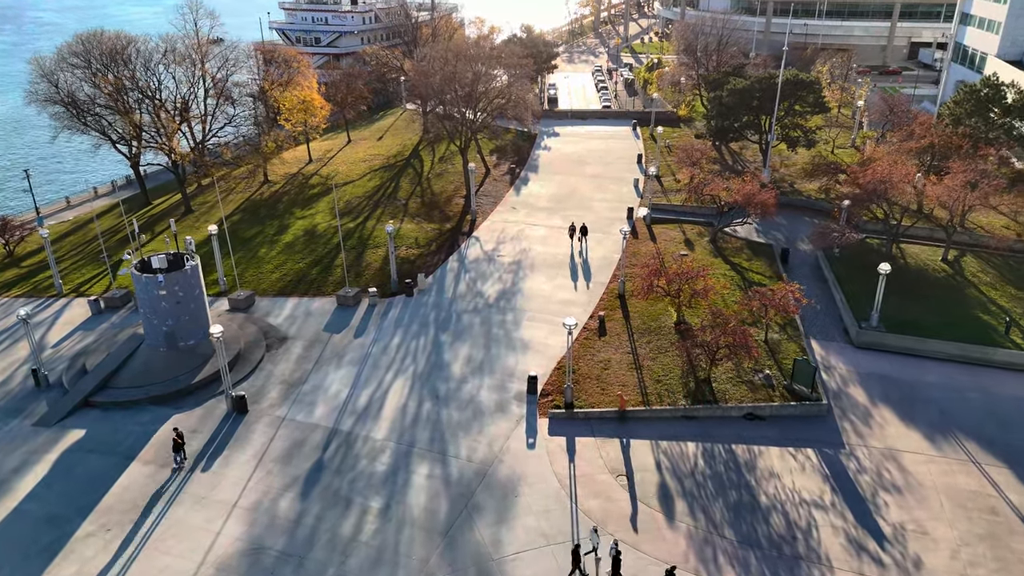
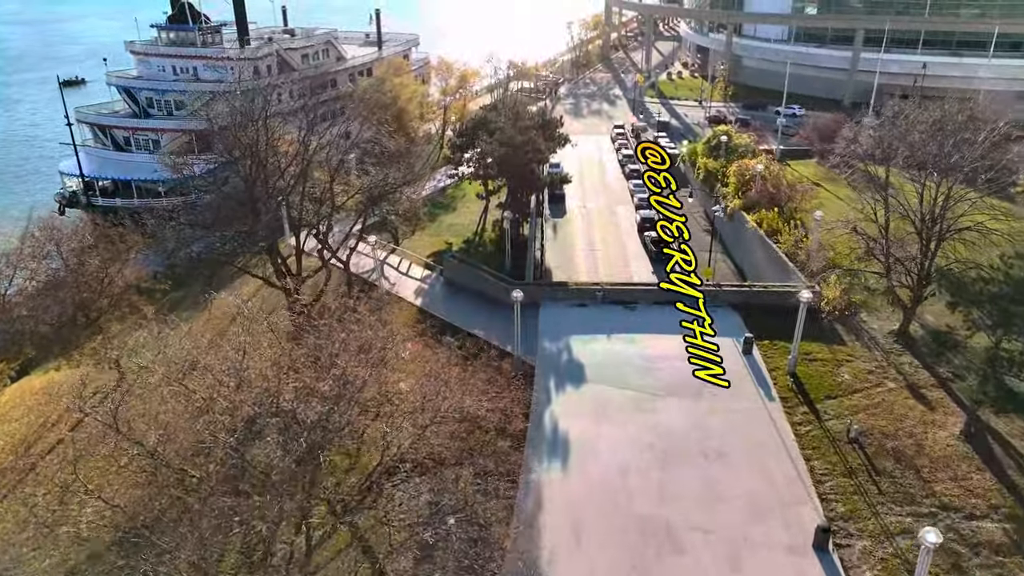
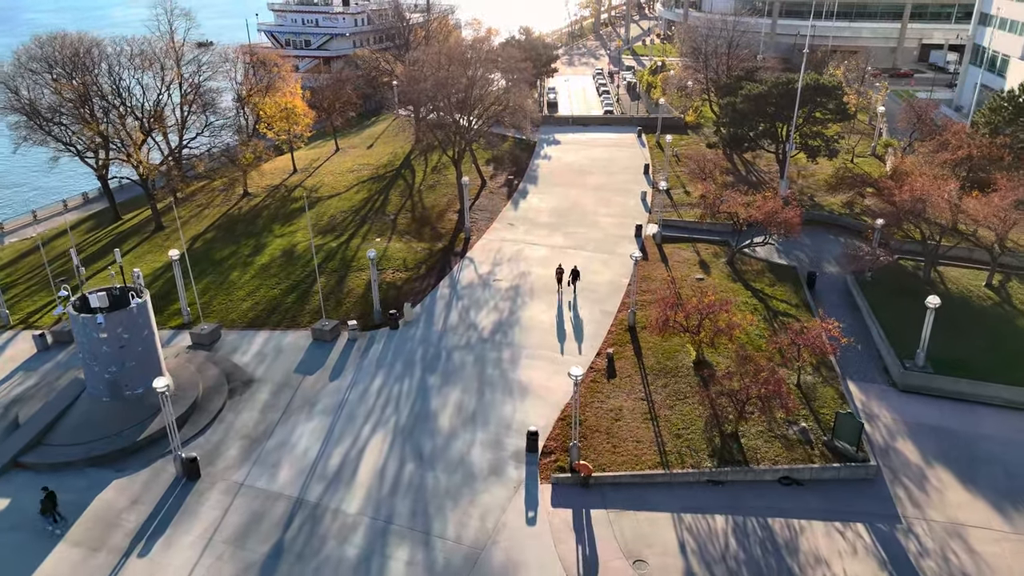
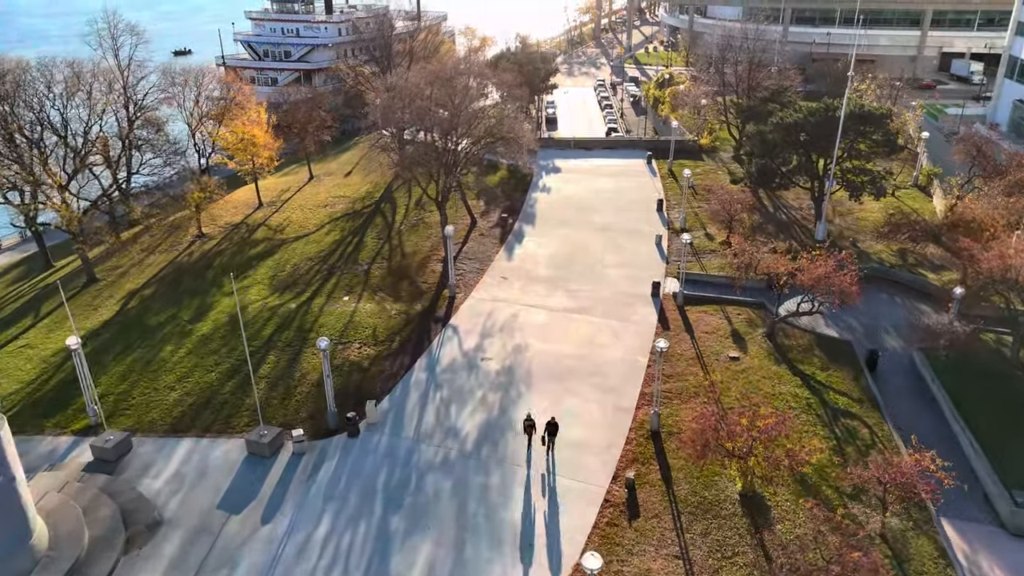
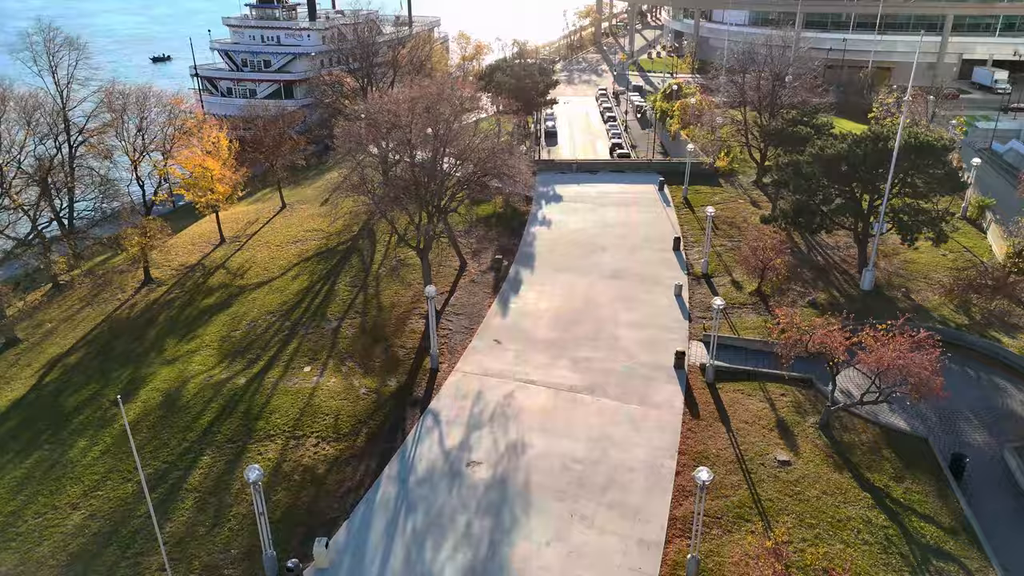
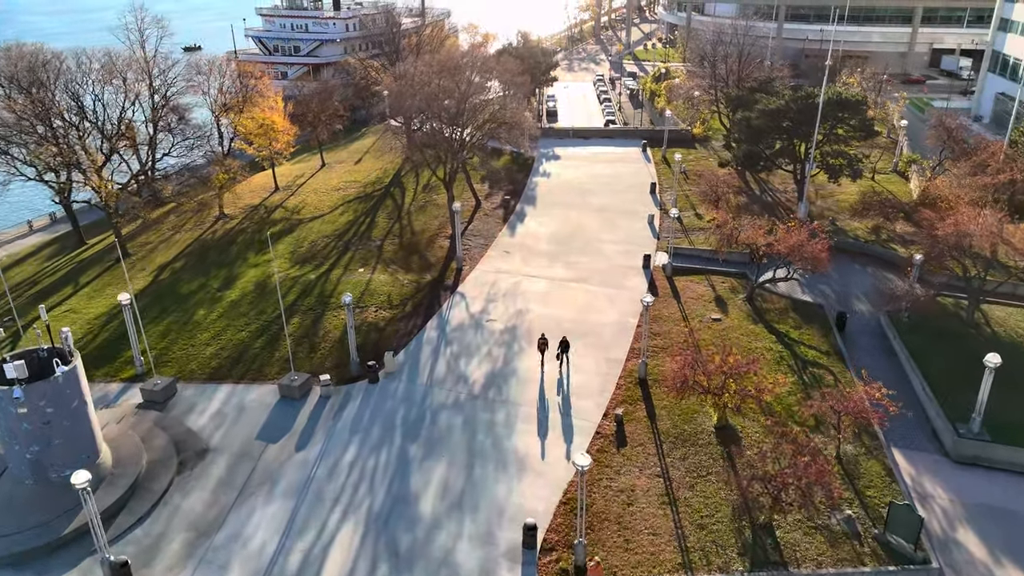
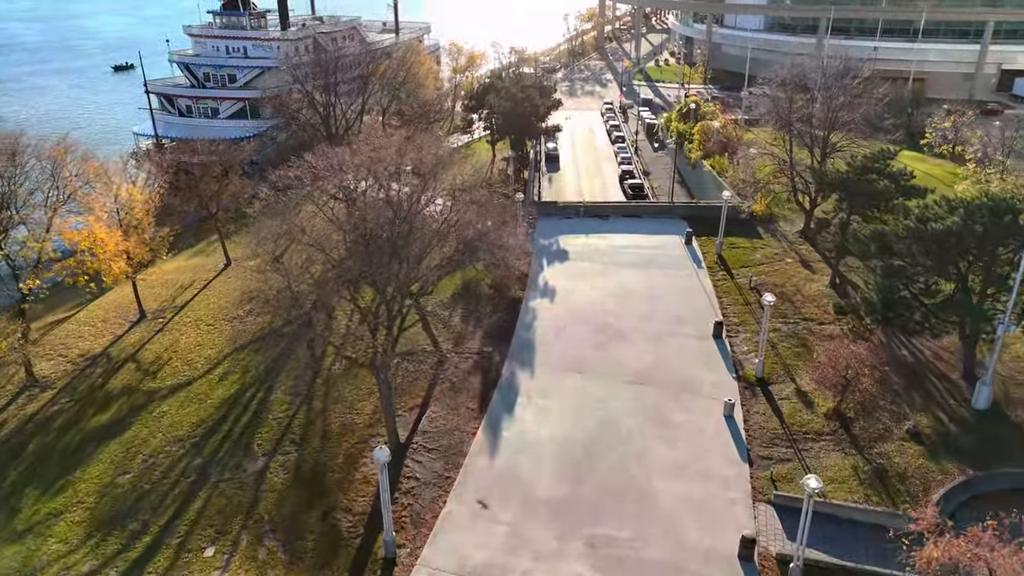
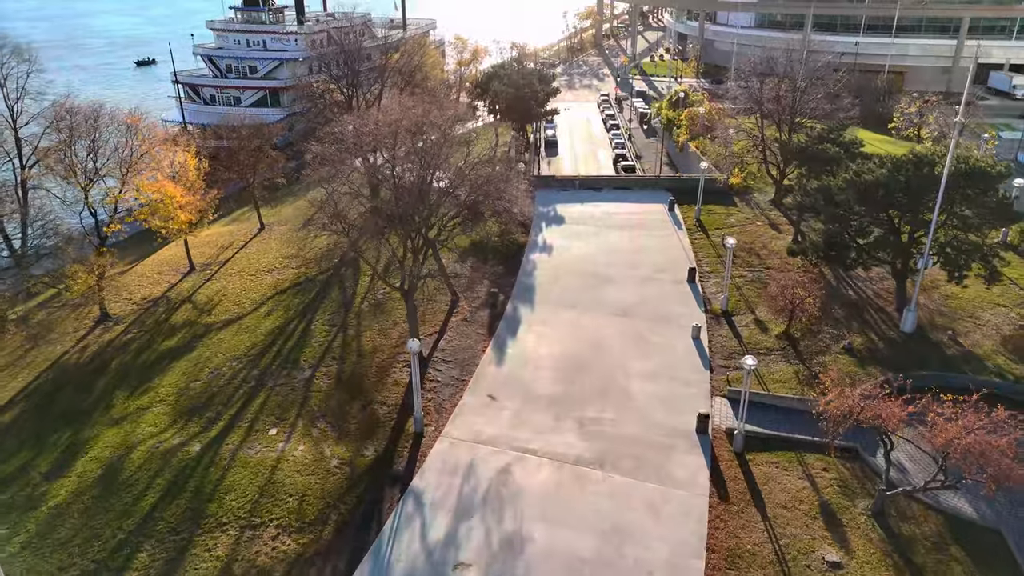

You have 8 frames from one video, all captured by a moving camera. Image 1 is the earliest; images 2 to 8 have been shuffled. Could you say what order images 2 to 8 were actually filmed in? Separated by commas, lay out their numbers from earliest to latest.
3, 6, 4, 5, 8, 7, 2
